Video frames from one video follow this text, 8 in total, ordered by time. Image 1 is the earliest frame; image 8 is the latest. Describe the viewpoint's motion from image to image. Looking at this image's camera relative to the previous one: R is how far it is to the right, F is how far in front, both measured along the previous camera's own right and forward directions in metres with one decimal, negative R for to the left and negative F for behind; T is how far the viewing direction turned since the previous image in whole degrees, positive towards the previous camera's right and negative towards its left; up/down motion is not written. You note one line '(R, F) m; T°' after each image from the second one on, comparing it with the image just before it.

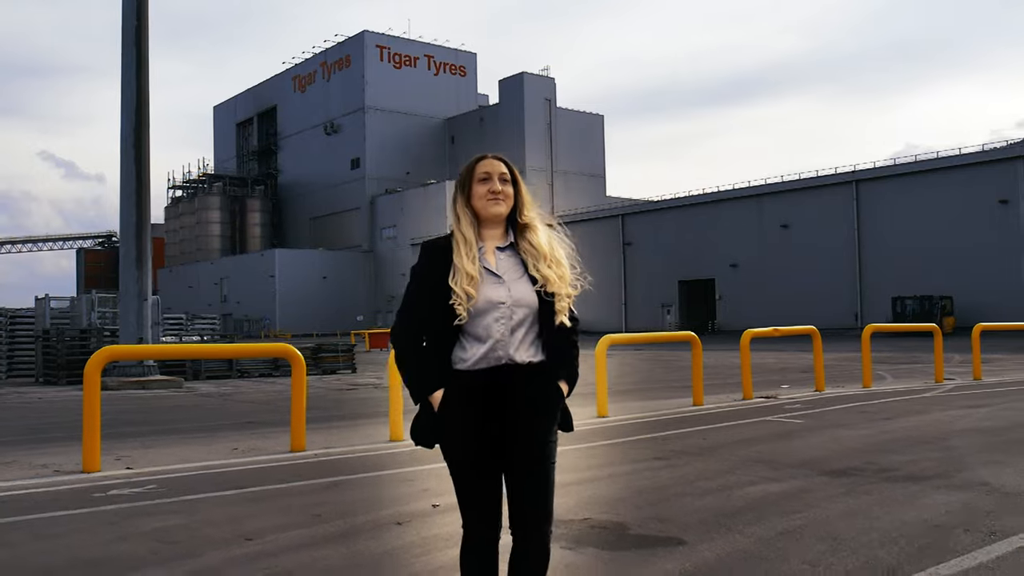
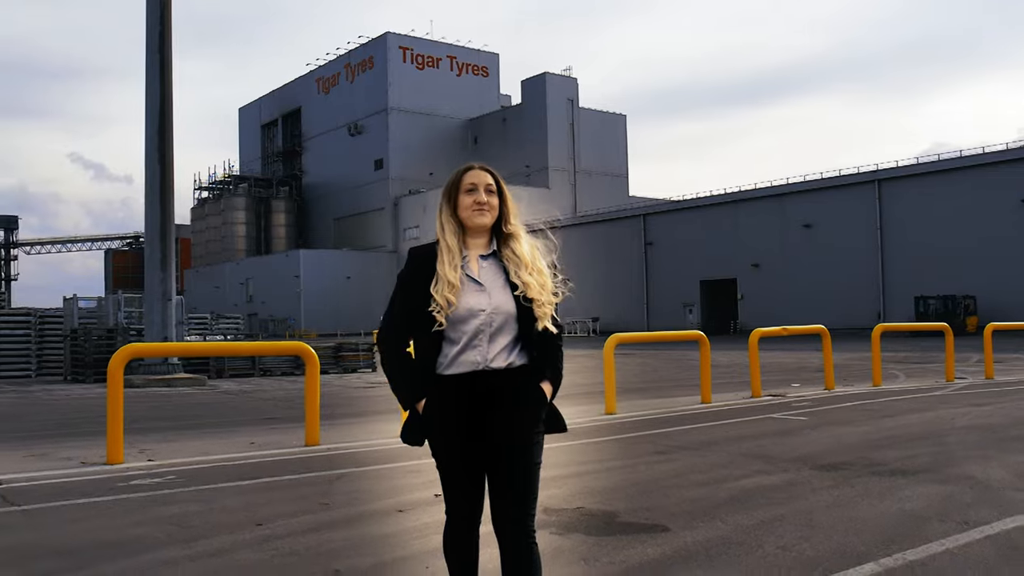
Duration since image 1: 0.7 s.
(+0.1, -0.3) m; -1°
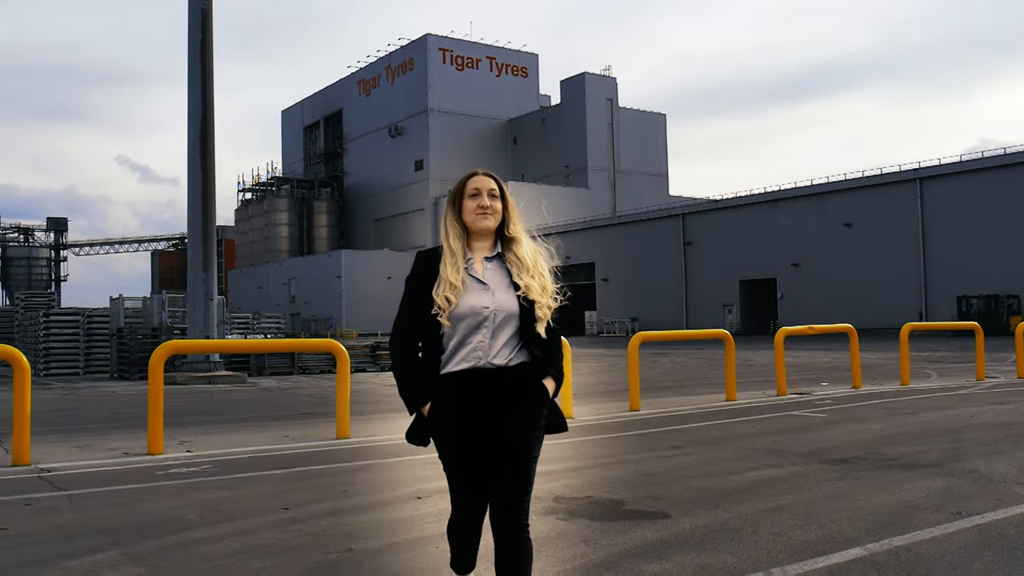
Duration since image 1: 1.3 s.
(+0.2, -0.3) m; -2°
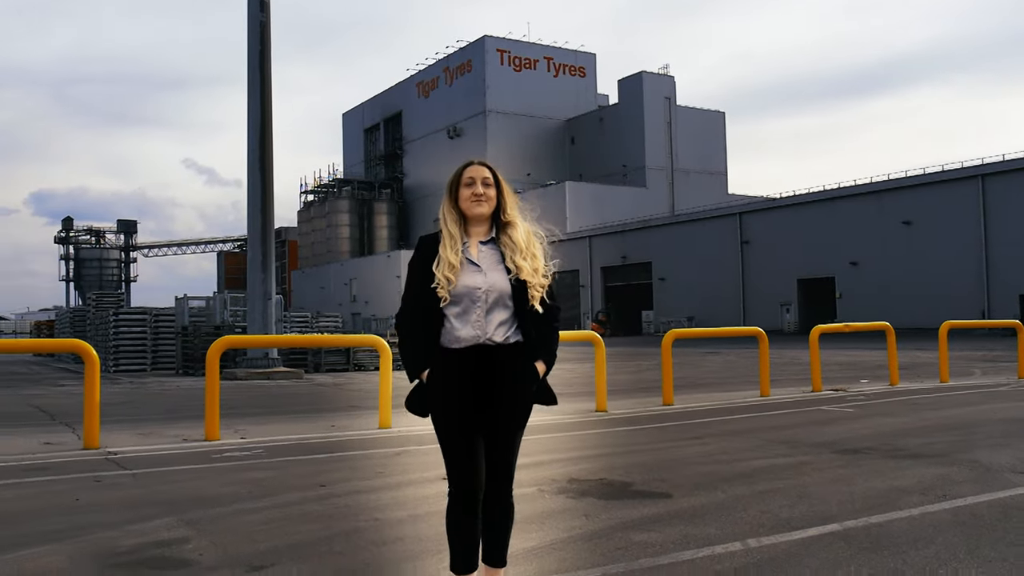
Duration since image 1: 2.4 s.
(+0.2, -0.5) m; -3°
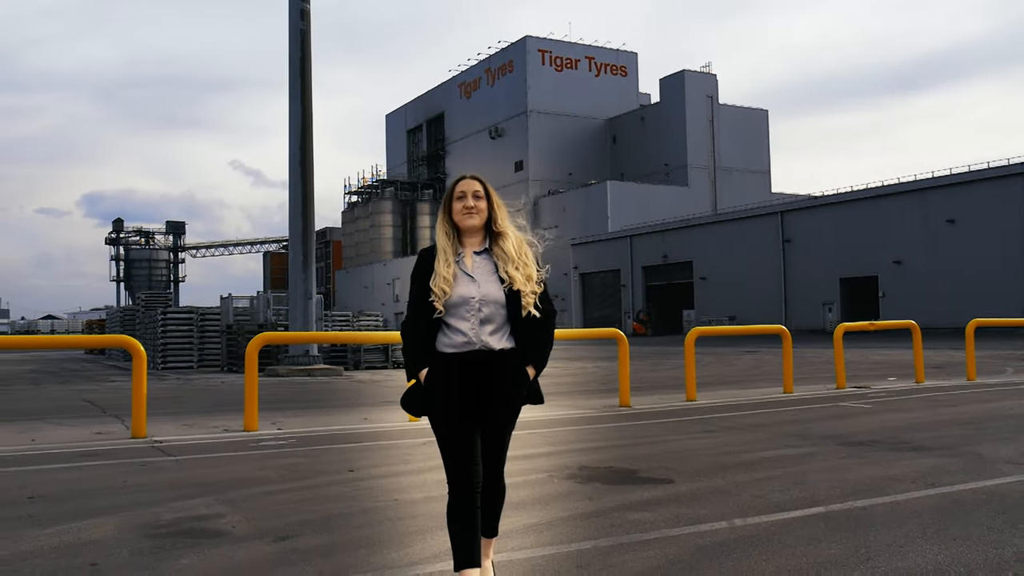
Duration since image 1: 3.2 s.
(+0.2, -0.4) m; -2°
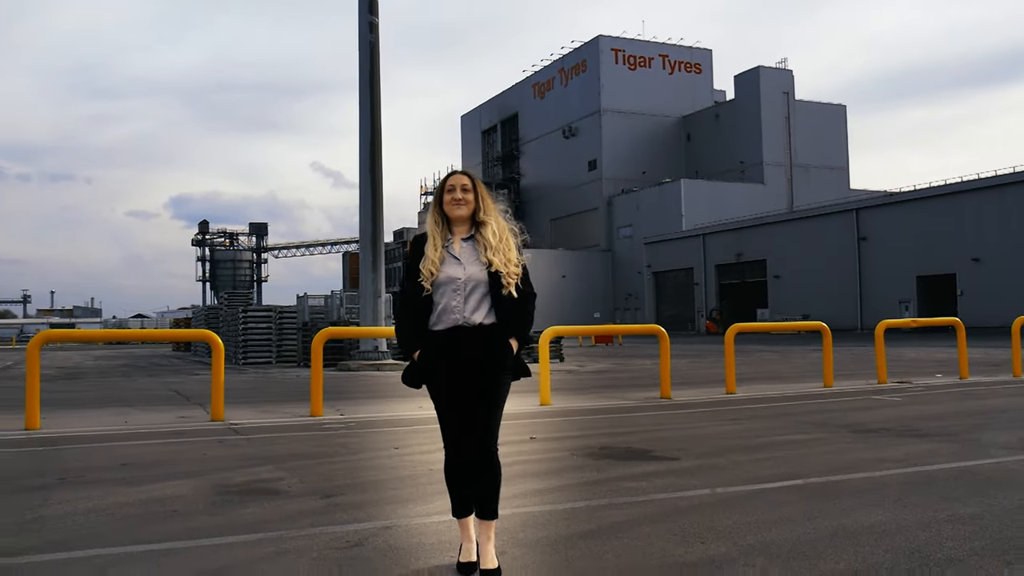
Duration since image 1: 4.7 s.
(+0.3, -0.8) m; -4°
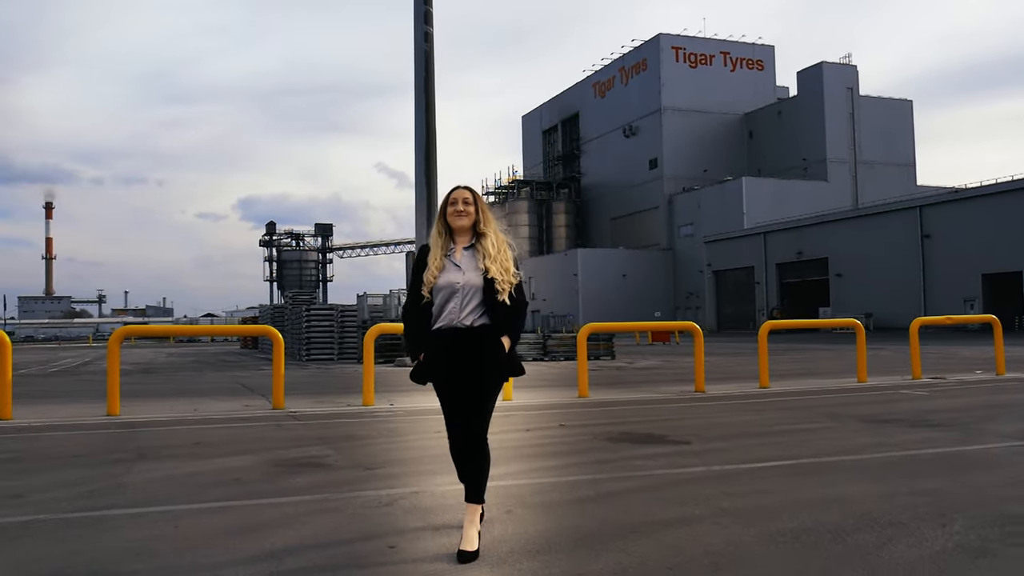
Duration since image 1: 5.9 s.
(+0.3, -0.7) m; -4°
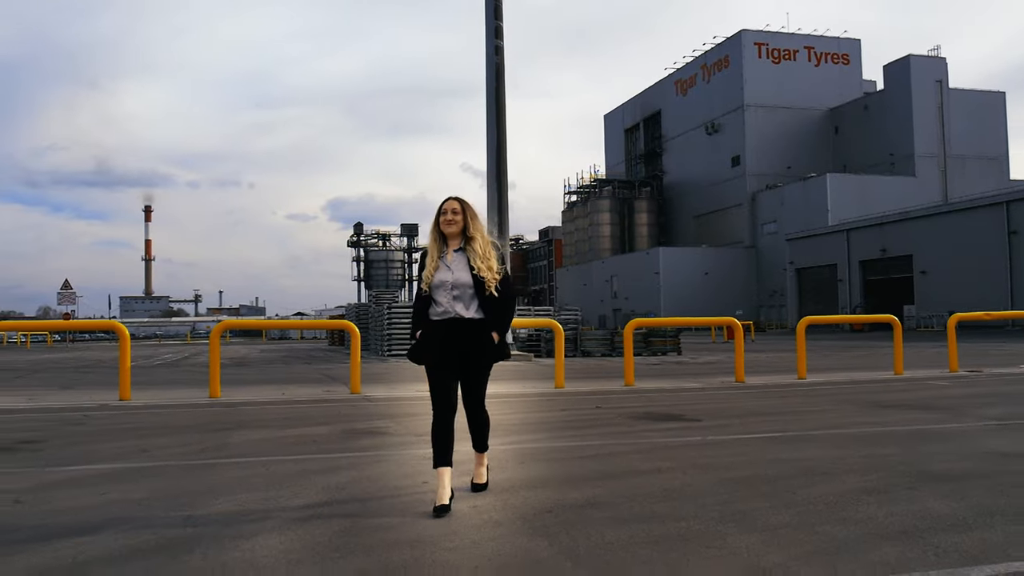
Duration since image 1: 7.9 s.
(+0.4, -1.2) m; -5°
